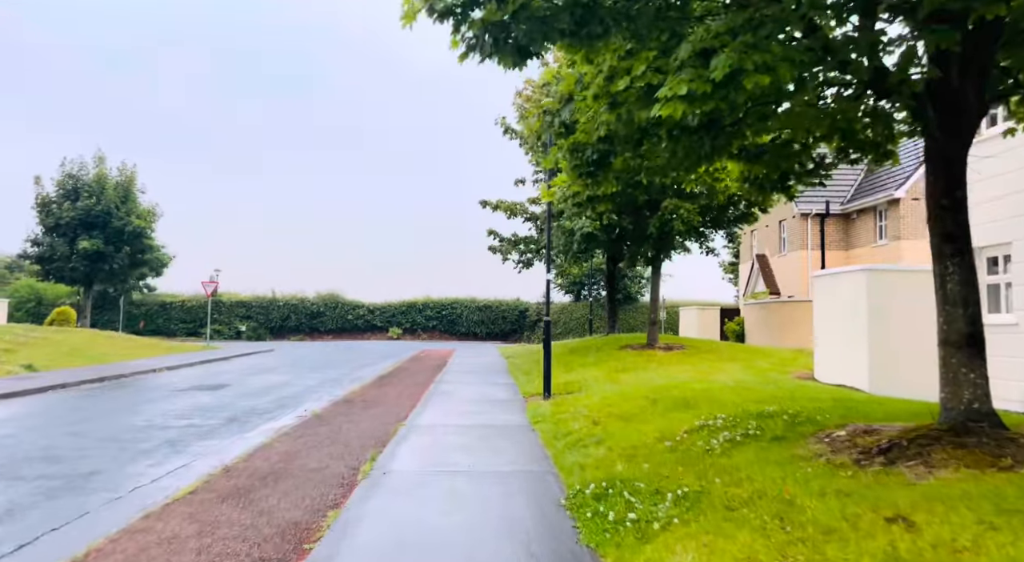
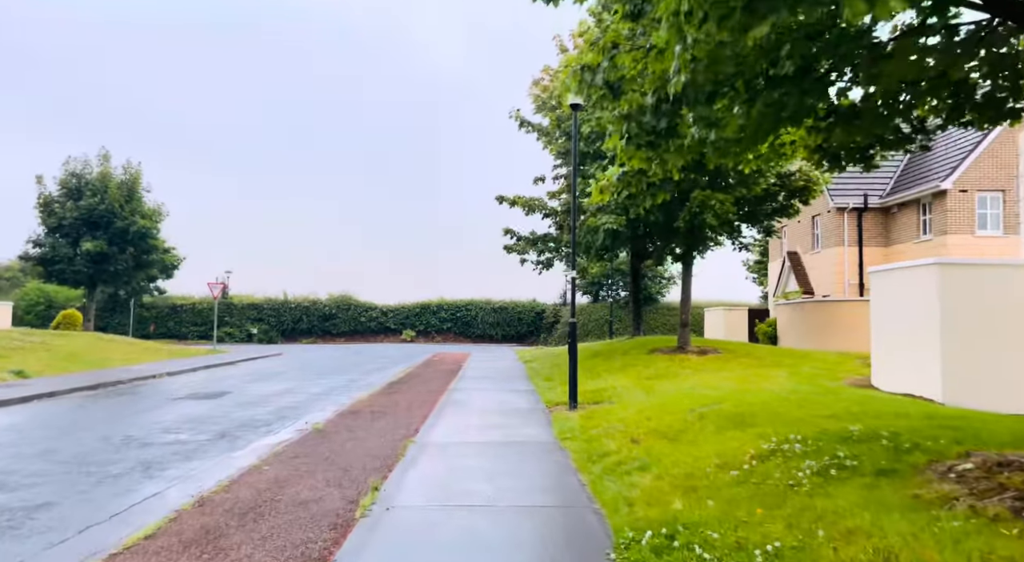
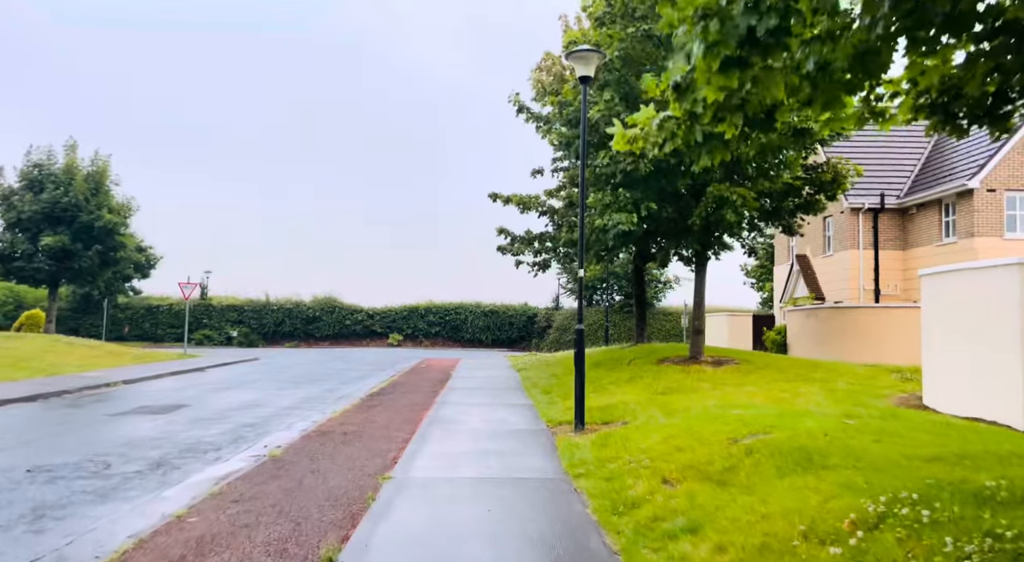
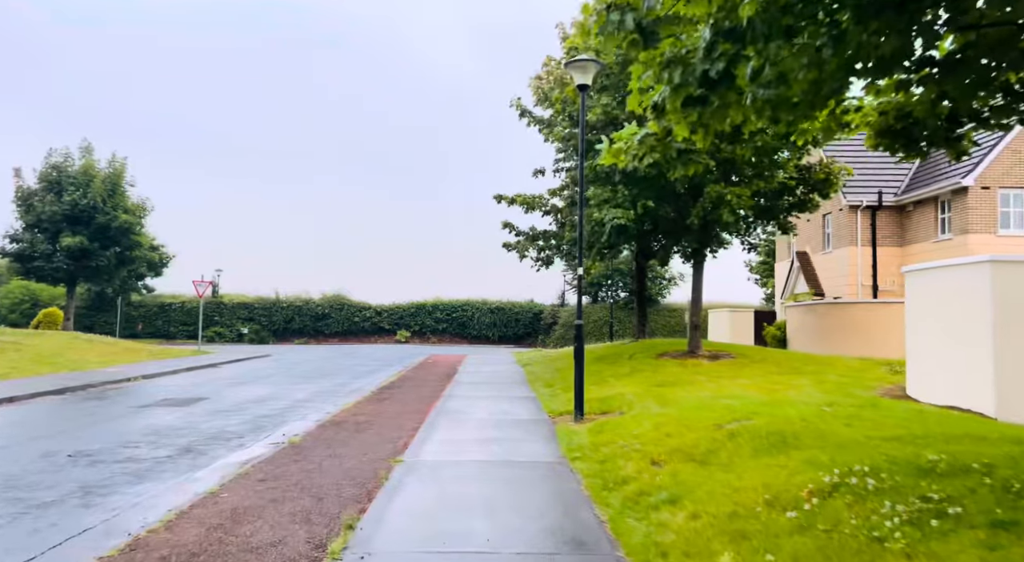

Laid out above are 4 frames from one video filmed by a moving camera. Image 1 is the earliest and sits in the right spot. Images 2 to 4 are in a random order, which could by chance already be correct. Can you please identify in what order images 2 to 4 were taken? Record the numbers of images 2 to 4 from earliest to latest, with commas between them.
2, 4, 3
